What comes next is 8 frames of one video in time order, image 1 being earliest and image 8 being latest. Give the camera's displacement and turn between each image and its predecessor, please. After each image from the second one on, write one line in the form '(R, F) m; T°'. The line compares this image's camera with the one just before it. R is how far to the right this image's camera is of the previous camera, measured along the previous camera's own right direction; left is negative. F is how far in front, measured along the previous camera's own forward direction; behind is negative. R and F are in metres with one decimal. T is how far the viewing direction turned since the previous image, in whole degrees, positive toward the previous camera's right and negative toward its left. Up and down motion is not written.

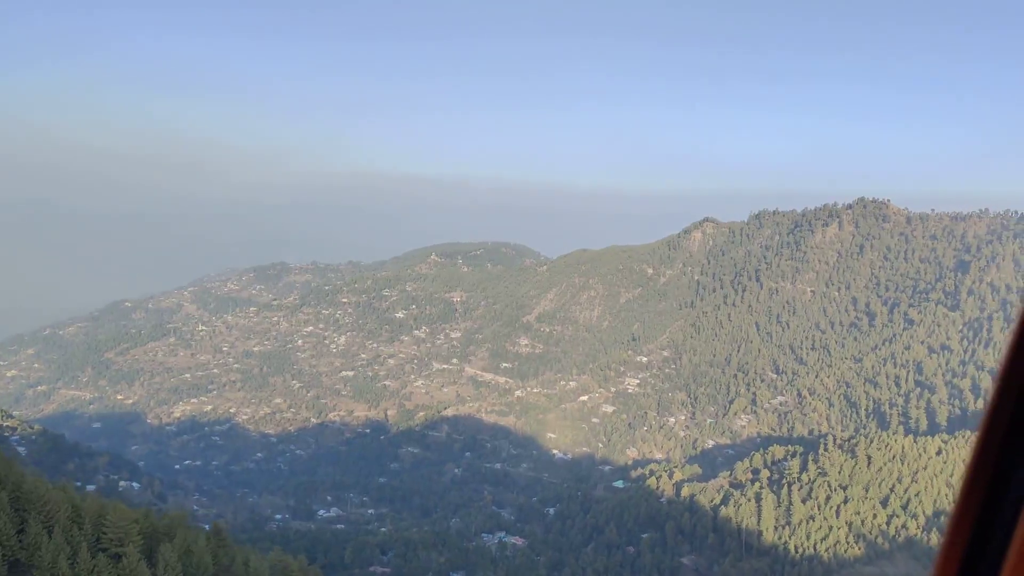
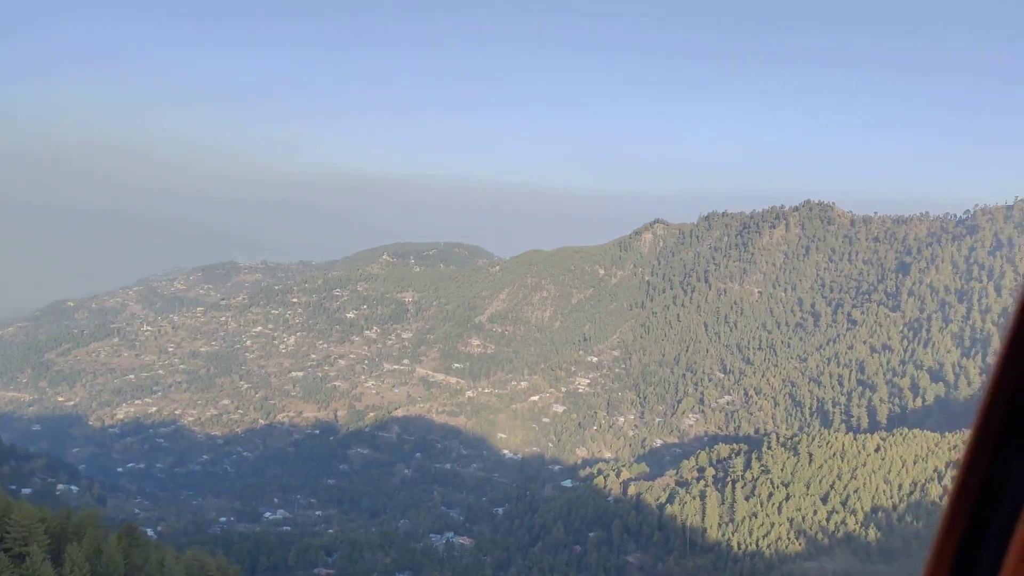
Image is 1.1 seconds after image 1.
(+2.0, -0.1) m; +2°
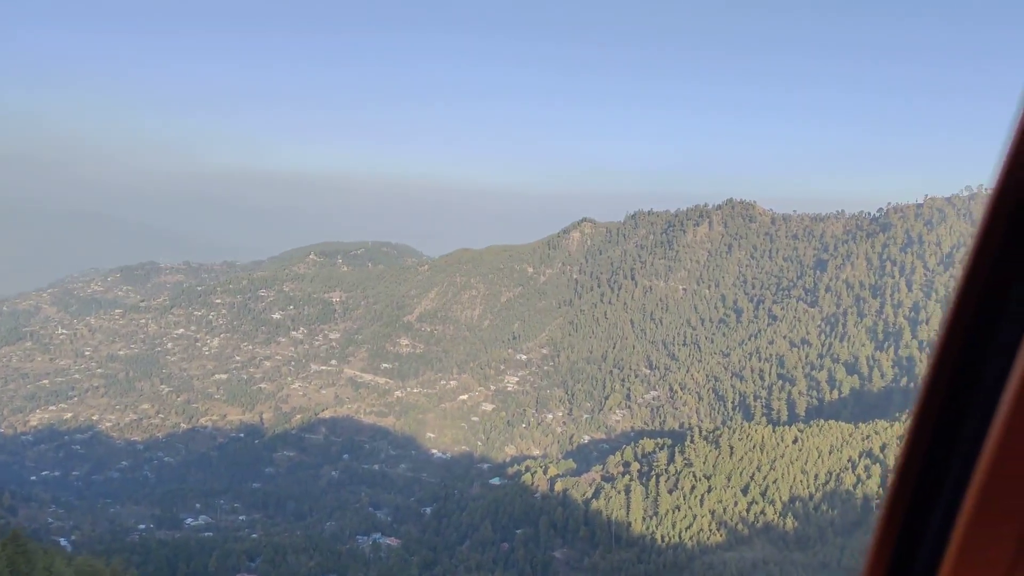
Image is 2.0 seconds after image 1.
(+2.6, -0.3) m; +4°
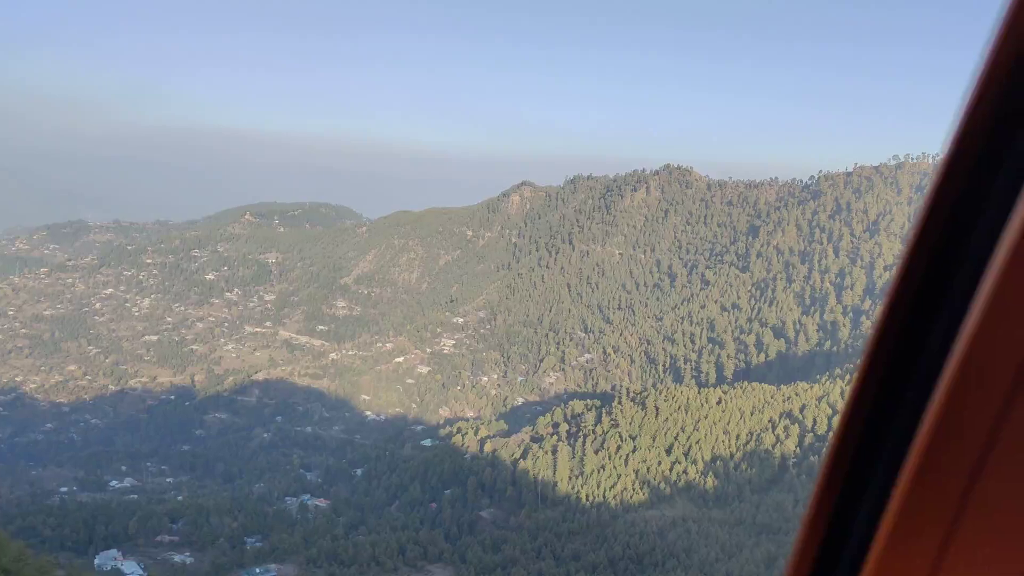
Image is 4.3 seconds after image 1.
(+2.8, -0.2) m; +3°
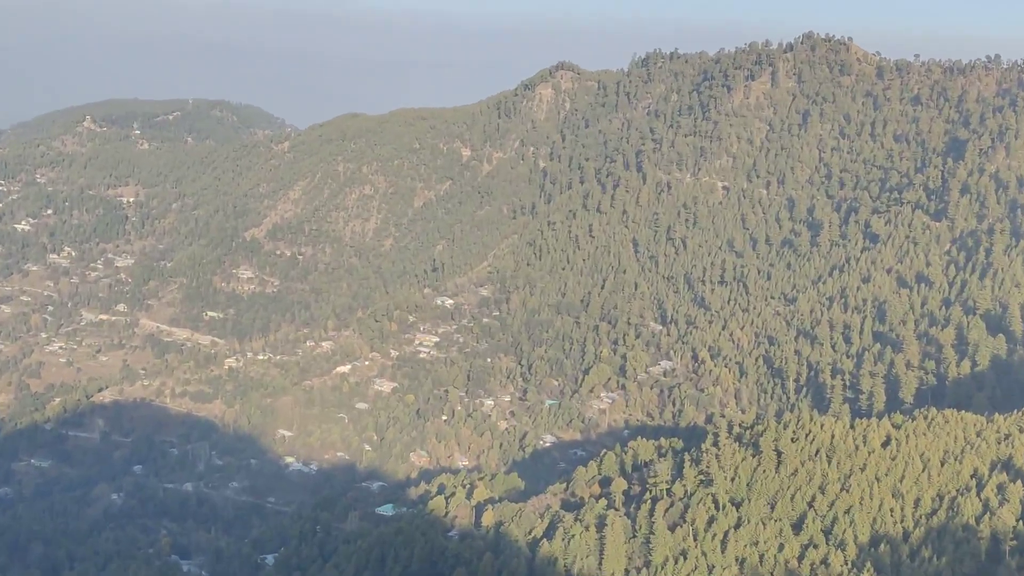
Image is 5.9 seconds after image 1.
(+0.7, +32.2) m; -3°
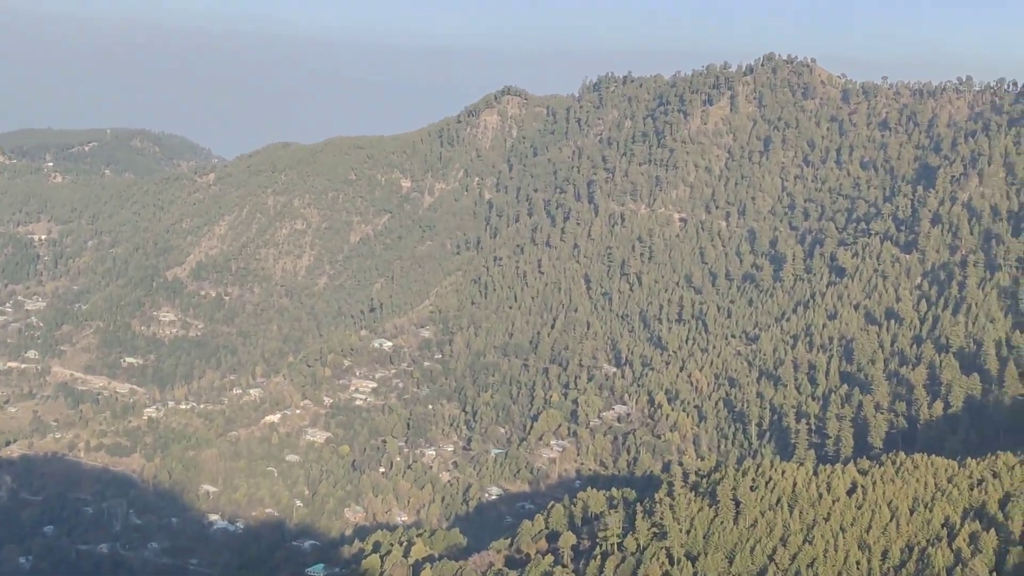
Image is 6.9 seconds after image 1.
(+2.9, +3.0) m; +1°
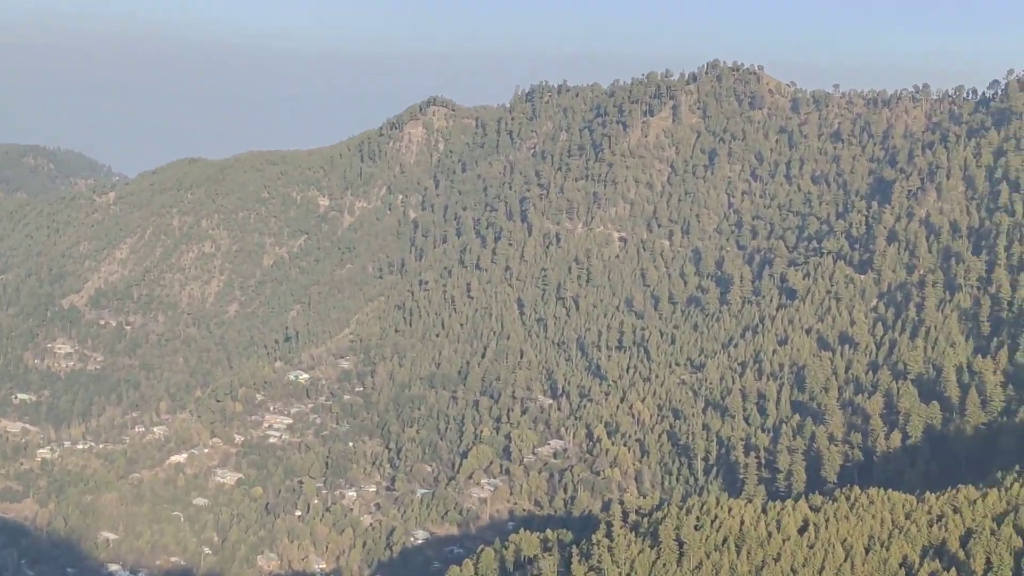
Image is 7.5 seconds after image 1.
(+3.4, +3.0) m; +1°
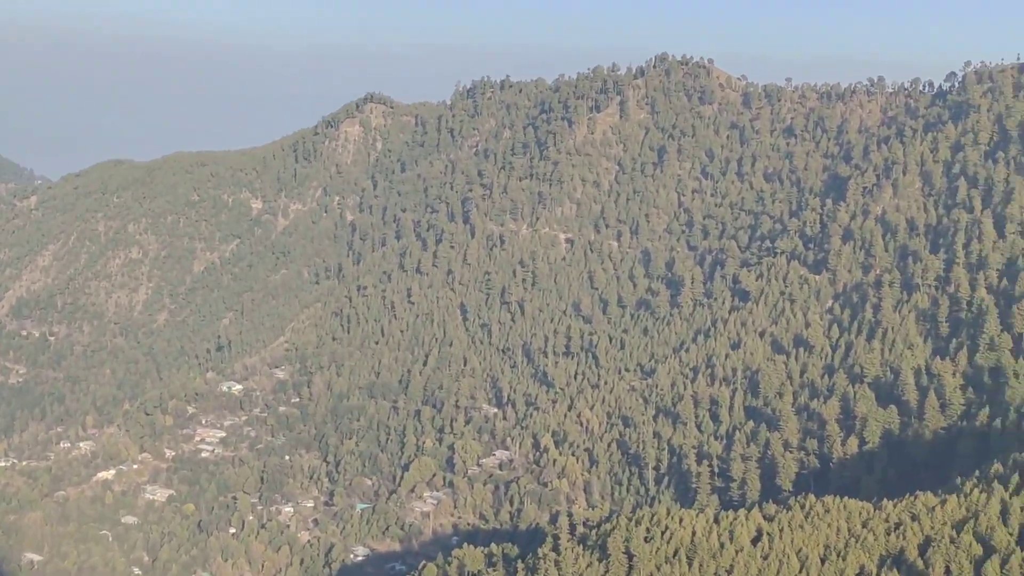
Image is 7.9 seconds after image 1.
(+2.7, +1.5) m; +1°
